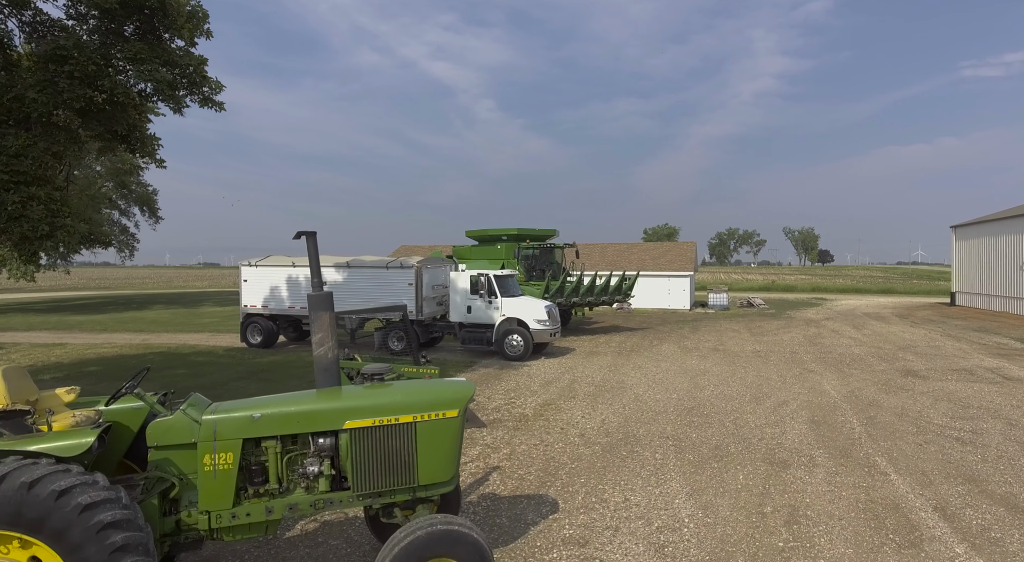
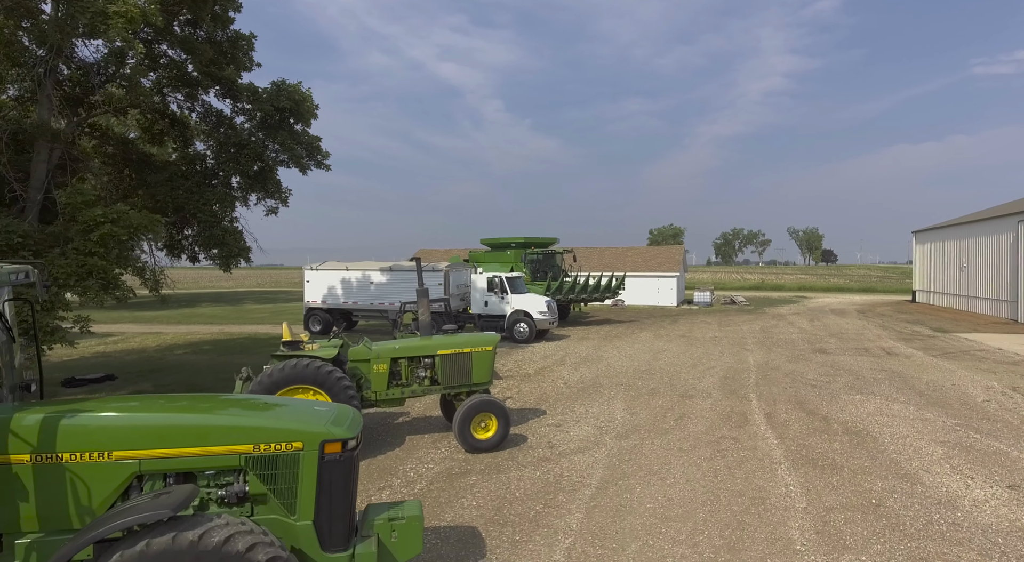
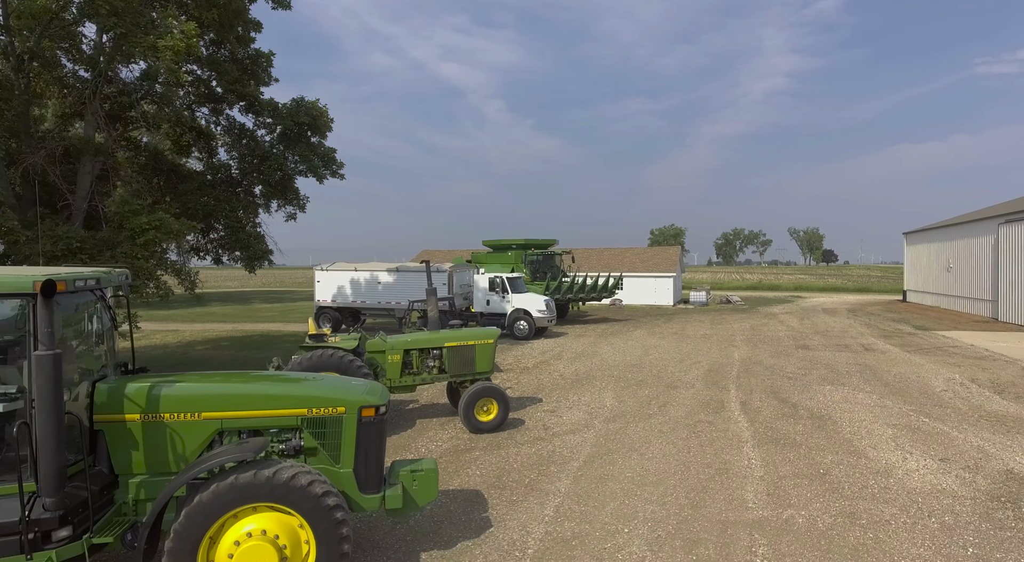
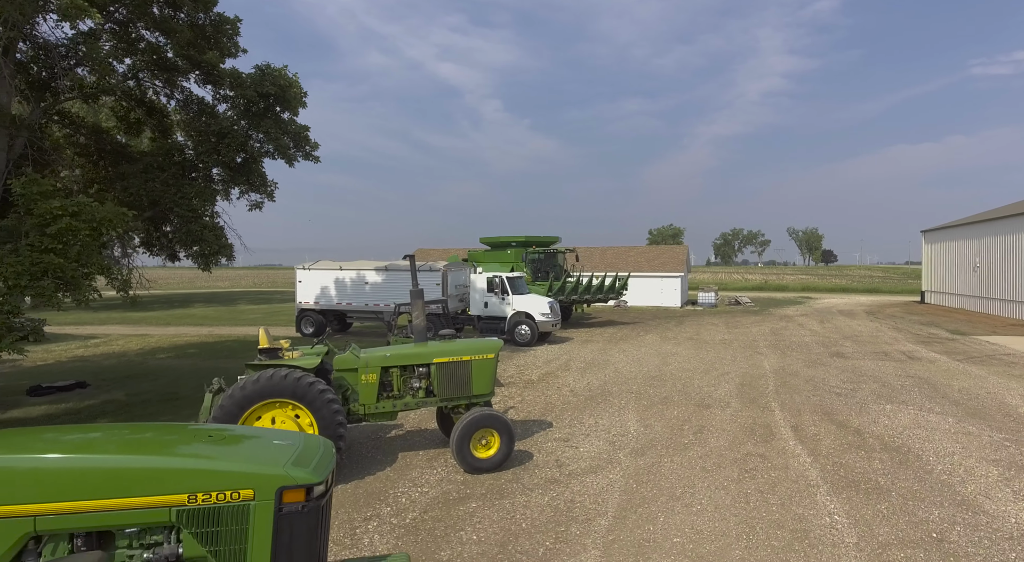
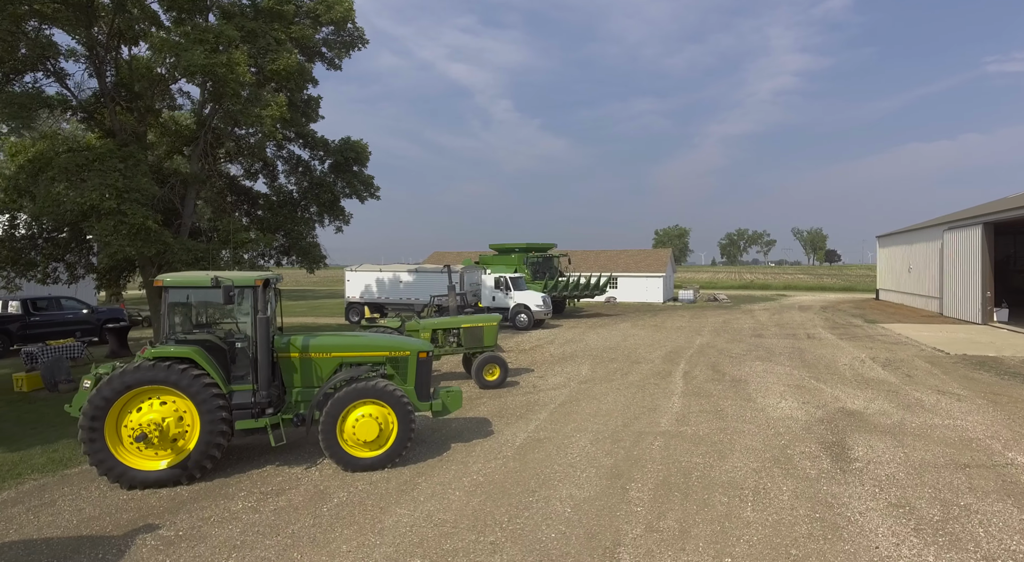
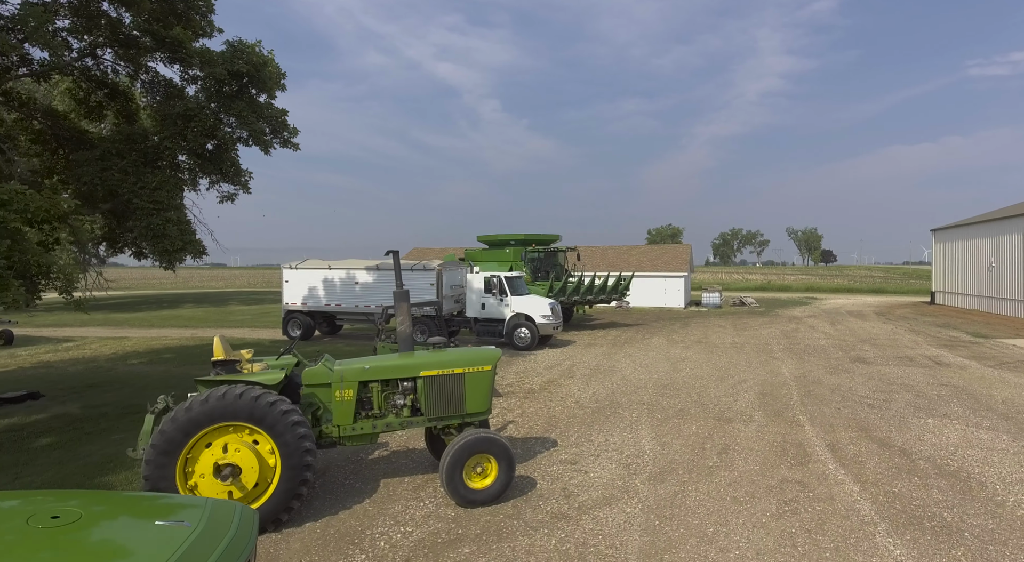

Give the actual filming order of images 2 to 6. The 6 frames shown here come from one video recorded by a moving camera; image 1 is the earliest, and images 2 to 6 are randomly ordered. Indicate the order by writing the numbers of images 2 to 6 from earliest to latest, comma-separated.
6, 4, 2, 3, 5
